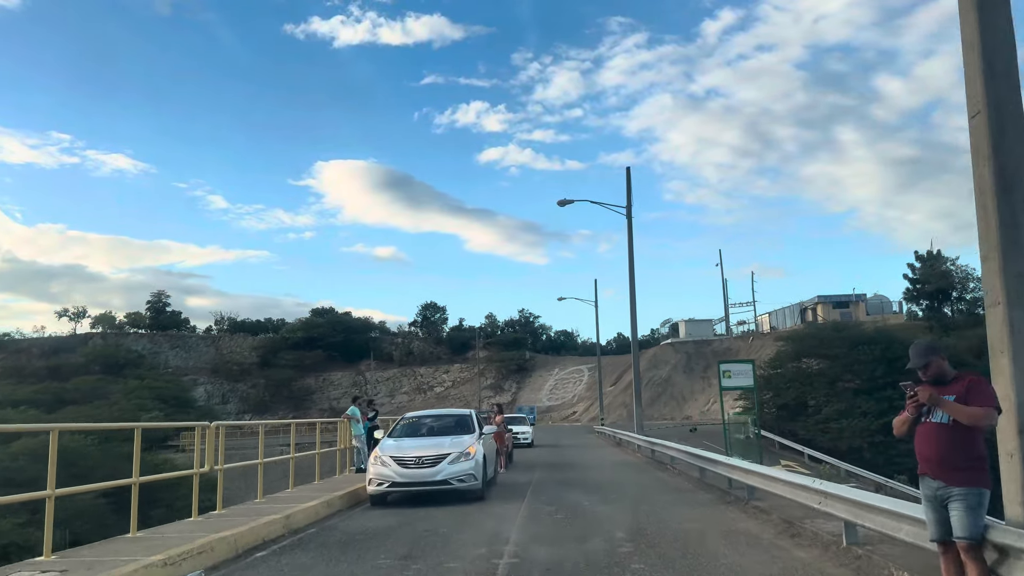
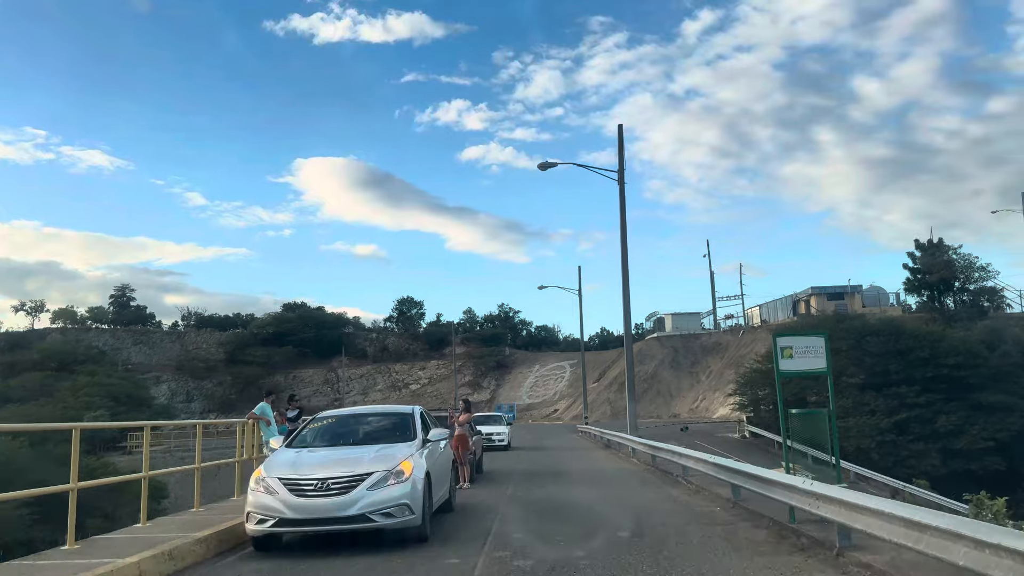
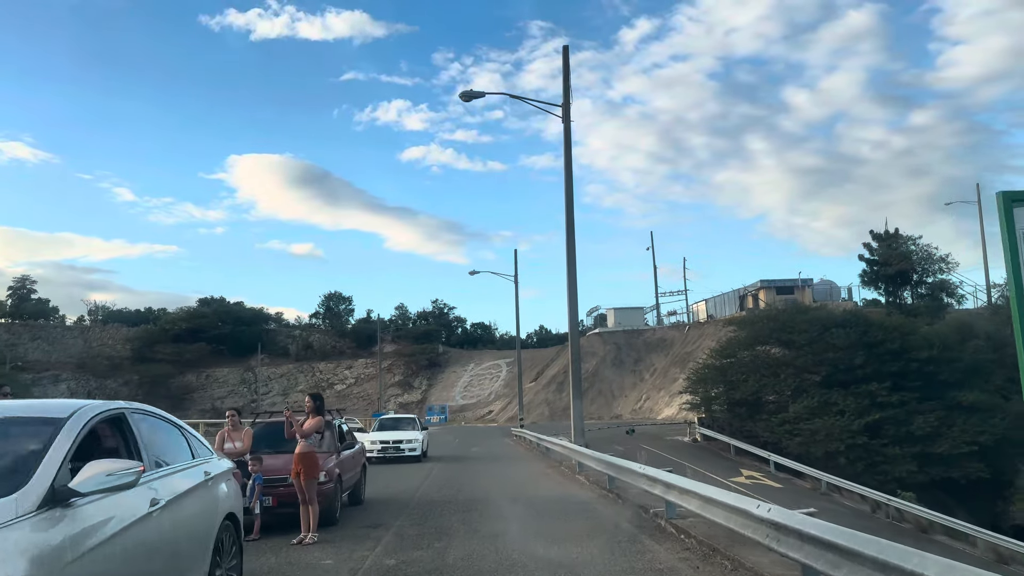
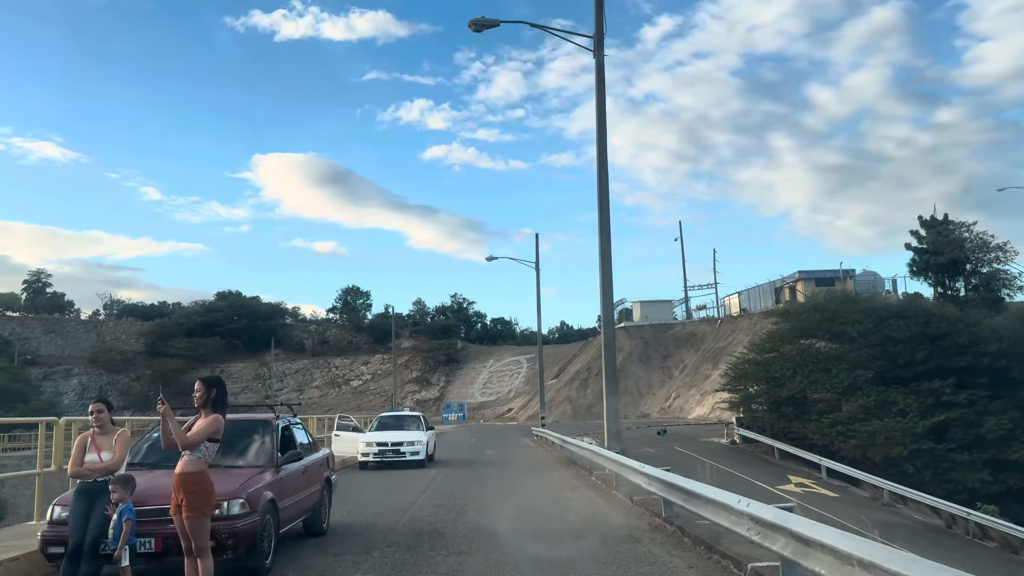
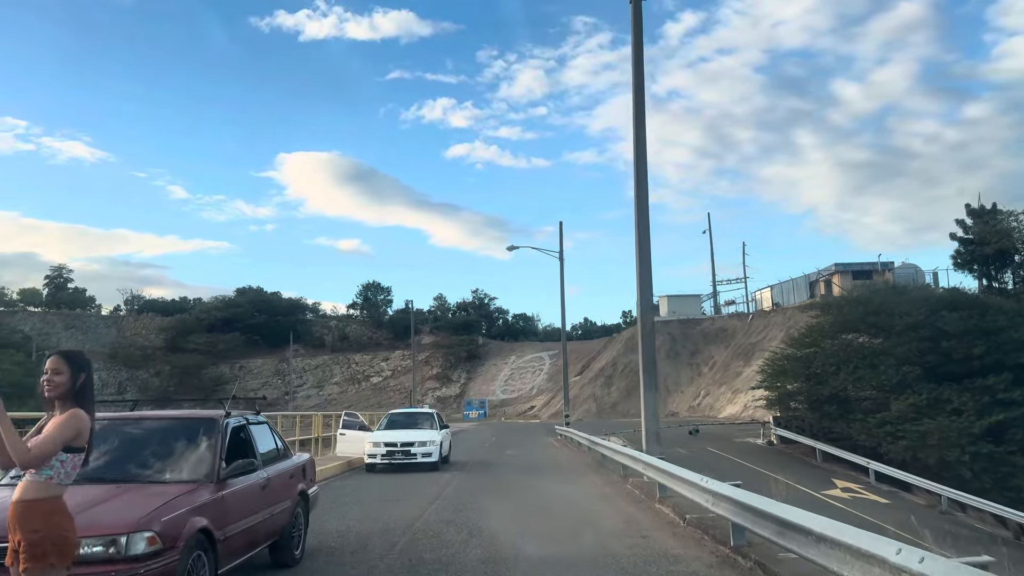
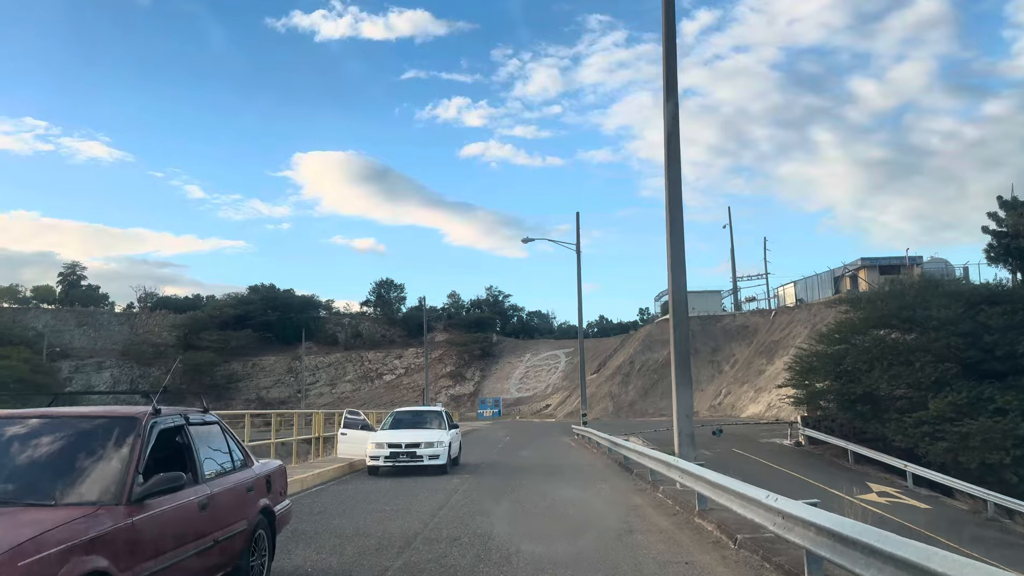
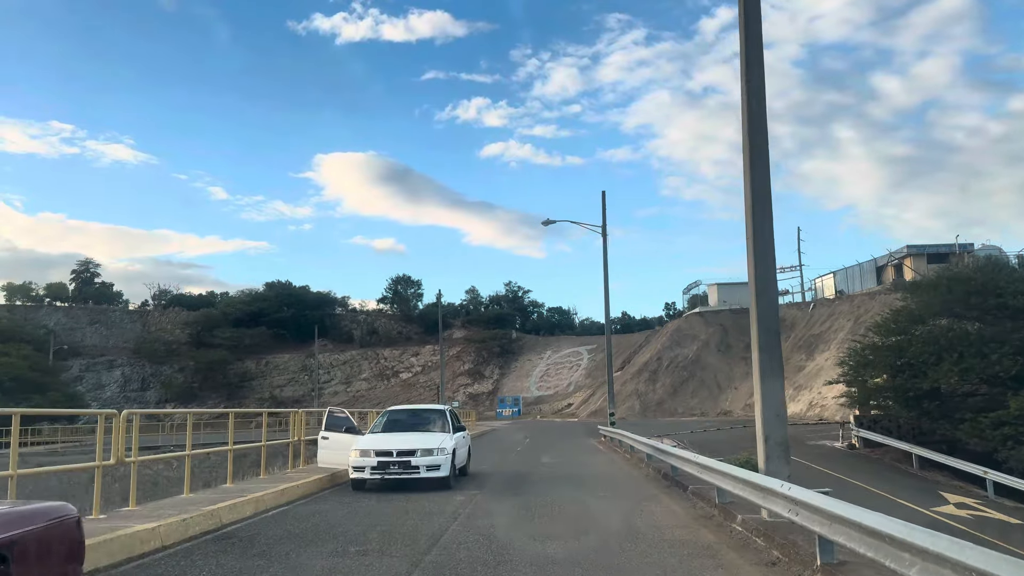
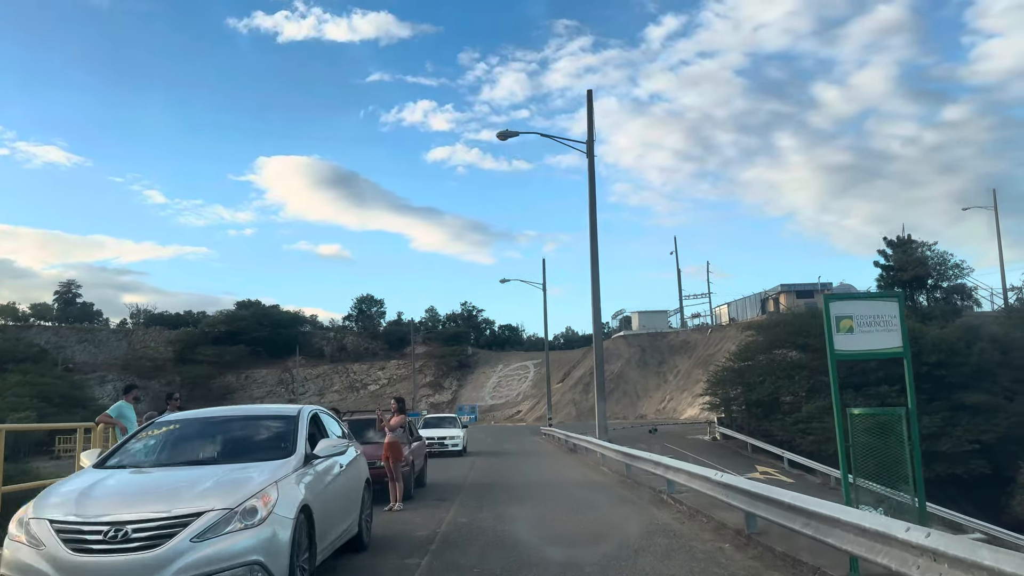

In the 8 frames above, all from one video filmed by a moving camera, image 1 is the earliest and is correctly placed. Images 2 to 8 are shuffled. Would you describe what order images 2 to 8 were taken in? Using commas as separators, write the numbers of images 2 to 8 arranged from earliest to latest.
2, 8, 3, 4, 5, 6, 7
